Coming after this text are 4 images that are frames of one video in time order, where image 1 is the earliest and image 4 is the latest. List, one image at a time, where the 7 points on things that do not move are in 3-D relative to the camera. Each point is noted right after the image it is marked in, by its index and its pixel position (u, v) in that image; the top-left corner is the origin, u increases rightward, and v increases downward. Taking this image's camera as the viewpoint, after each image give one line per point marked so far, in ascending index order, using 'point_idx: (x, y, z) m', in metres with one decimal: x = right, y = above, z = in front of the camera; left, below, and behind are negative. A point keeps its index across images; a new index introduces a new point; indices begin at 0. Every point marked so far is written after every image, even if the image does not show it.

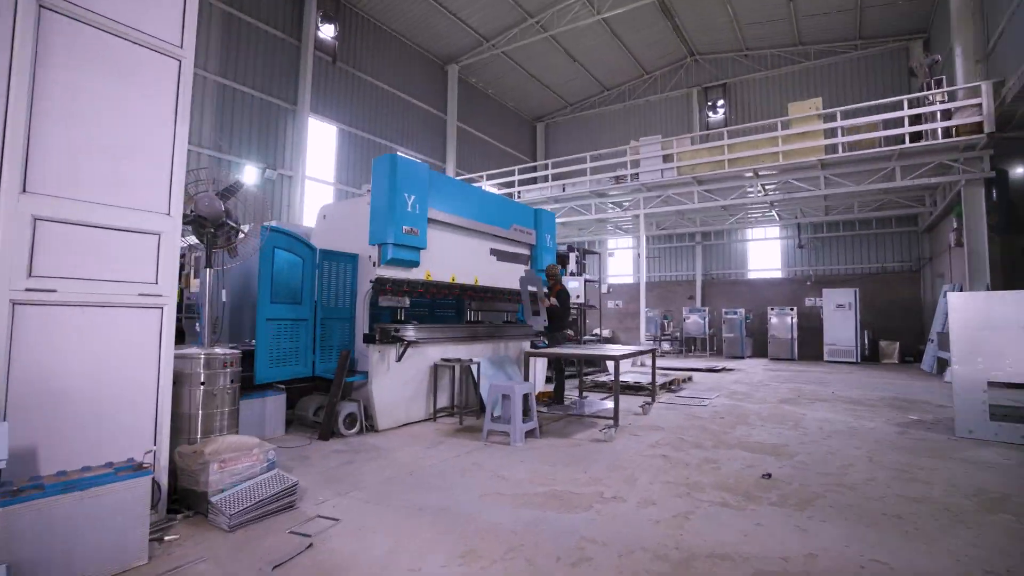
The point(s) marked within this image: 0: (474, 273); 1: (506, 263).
0: (-0.4, +0.2, +5.3) m
1: (-0.1, +0.3, +5.7) m
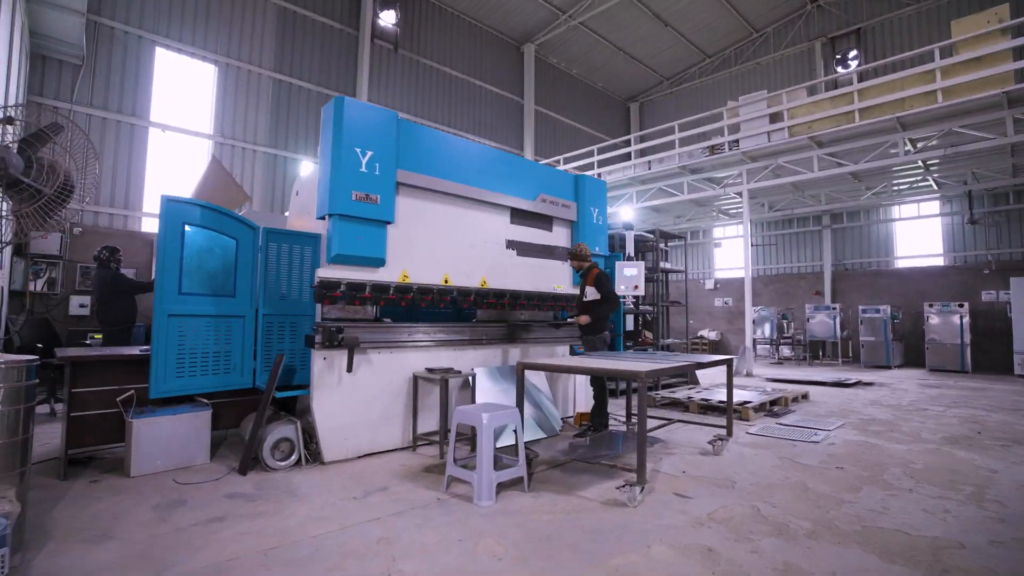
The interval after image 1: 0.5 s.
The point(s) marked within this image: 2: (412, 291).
0: (-0.3, +0.3, +4.1) m
1: (+0.2, +0.4, +4.4) m
2: (-0.7, +0.1, +3.6) m
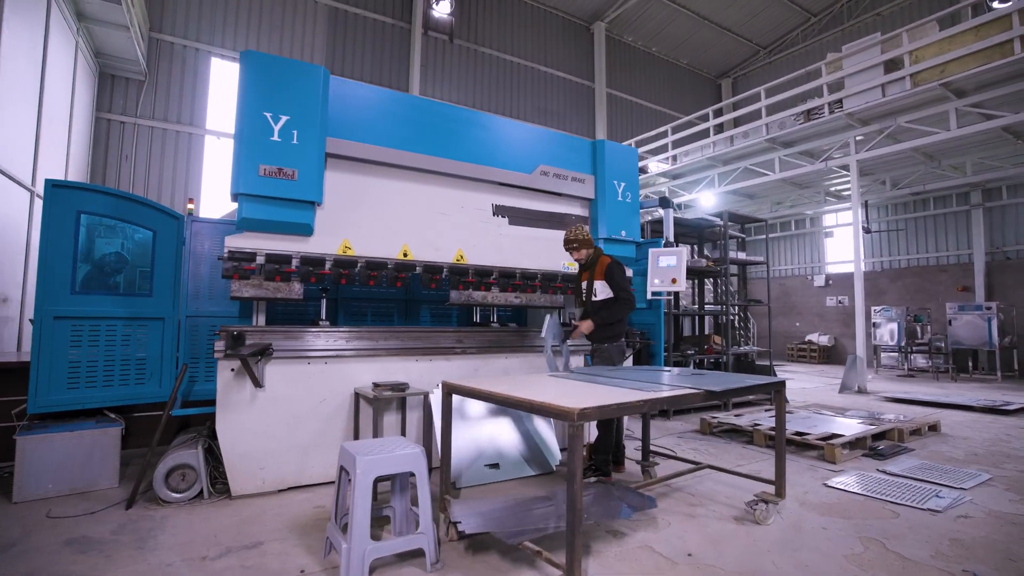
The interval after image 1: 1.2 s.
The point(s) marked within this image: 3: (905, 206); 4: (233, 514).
0: (-0.4, +0.3, +3.3) m
1: (+0.1, +0.4, +3.6) m
2: (-0.9, +0.1, +3.0) m
3: (+8.4, +1.8, +10.5) m
4: (-1.4, -1.1, +2.4) m
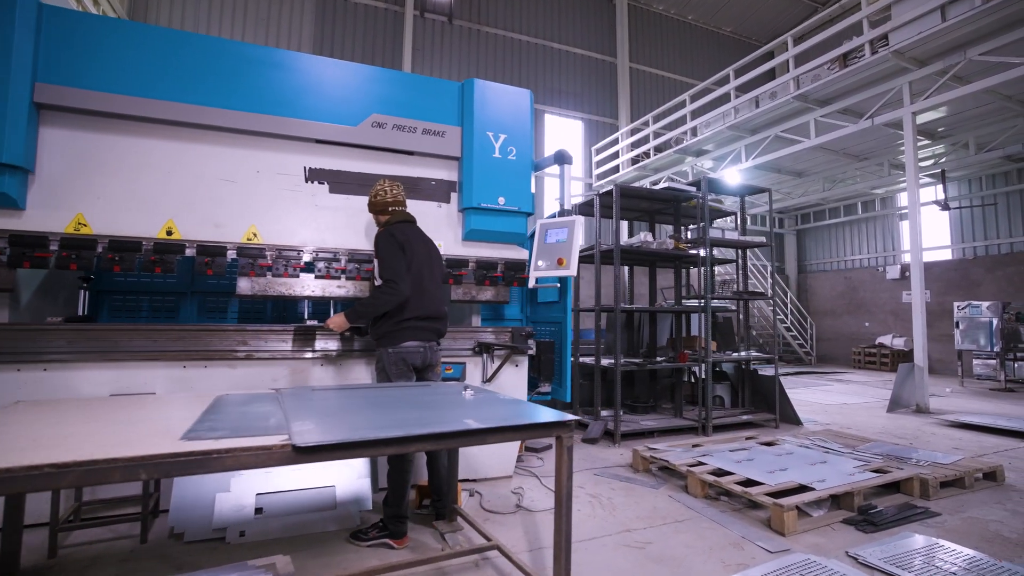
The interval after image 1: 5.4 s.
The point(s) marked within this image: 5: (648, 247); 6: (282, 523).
0: (-1.4, +0.4, +2.5) m
1: (-0.8, +0.5, +2.7) m
2: (-2.0, +0.2, +2.3) m
3: (+8.4, +1.9, +8.4) m
4: (-2.5, -1.0, +1.8) m
5: (+1.2, +0.3, +4.3) m
6: (-1.0, -1.0, +2.1) m
